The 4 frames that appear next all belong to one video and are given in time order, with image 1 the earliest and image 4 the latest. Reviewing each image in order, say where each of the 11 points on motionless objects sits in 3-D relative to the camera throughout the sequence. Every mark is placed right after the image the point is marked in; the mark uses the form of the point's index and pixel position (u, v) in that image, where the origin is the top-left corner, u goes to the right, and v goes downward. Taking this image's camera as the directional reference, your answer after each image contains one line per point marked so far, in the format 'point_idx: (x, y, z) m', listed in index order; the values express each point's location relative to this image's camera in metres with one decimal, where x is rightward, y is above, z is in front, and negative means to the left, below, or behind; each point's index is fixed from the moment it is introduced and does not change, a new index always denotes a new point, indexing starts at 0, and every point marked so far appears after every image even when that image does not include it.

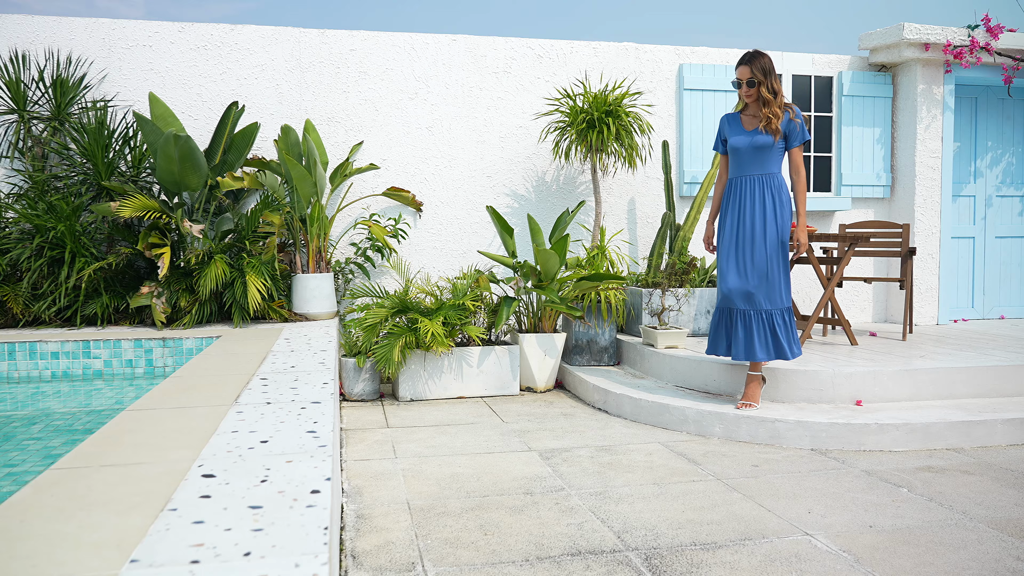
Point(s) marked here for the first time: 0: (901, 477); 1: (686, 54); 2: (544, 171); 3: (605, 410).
0: (+1.5, -0.7, +3.0) m
1: (+1.3, +1.7, +5.7) m
2: (+0.2, +0.8, +5.5) m
3: (+0.5, -0.7, +4.2) m
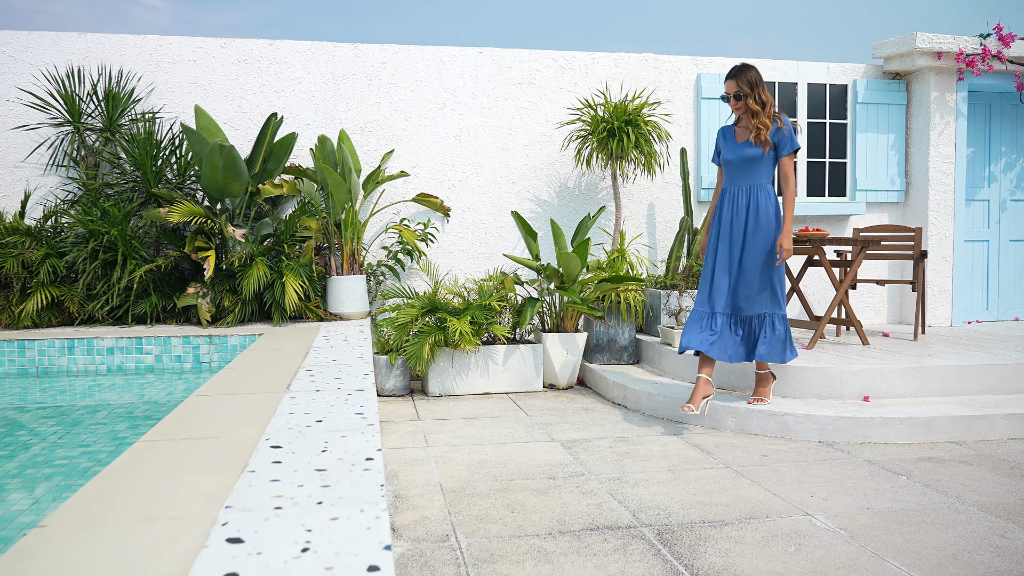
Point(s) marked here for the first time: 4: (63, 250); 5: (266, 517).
0: (+1.6, -0.7, +3.2) m
1: (+1.5, +1.7, +5.9) m
2: (+0.4, +0.8, +5.8) m
3: (+0.6, -0.7, +4.4) m
4: (-2.7, +0.2, +4.7) m
5: (-0.4, -0.4, +1.3) m
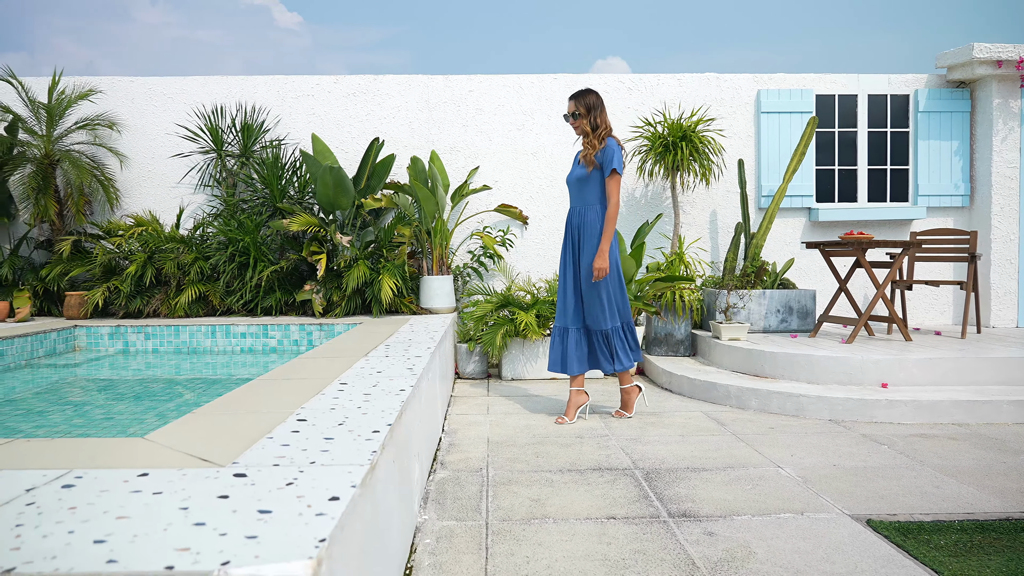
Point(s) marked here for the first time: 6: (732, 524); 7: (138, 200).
0: (+1.8, -0.7, +3.6) m
1: (+2.0, +1.7, +6.3) m
2: (+1.0, +0.8, +6.4) m
3: (+1.0, -0.7, +5.0) m
4: (-2.3, +0.3, +5.8) m
5: (-0.5, -0.3, +2.1) m
6: (+0.7, -0.7, +2.4) m
7: (-3.0, +0.7, +6.3) m
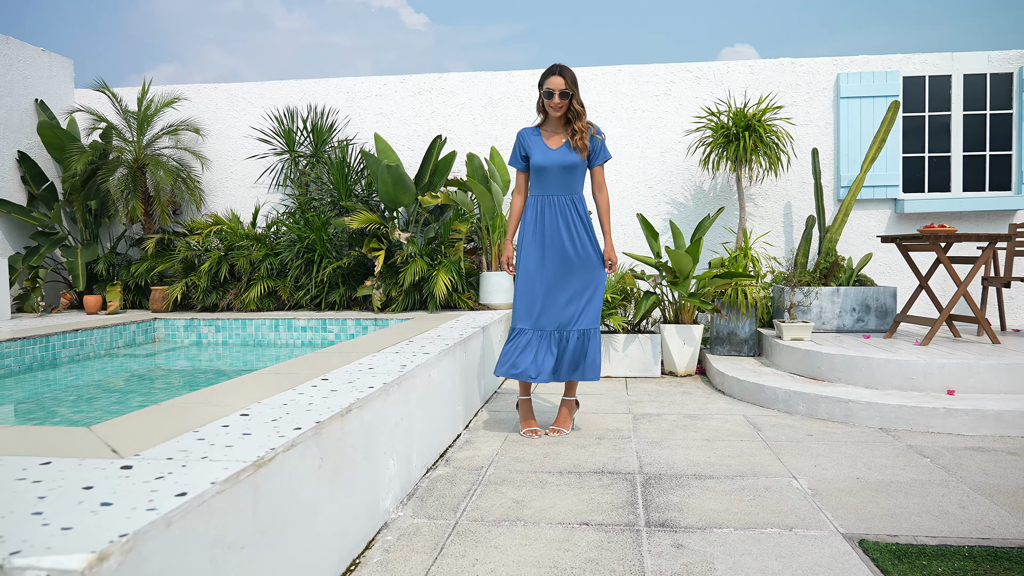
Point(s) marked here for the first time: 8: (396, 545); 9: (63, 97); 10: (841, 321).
0: (+1.8, -0.7, +3.3) m
1: (+2.5, +1.7, +5.9) m
2: (+1.5, +0.8, +6.1) m
3: (+1.3, -0.6, +4.8) m
4: (-1.8, +0.3, +6.0) m
5: (-0.7, -0.3, +2.1) m
6: (+0.6, -0.7, +2.3) m
7: (-2.5, +0.8, +6.7) m
8: (-0.3, -0.7, +2.3) m
9: (-3.9, +1.6, +6.7) m
10: (+2.2, -0.2, +5.3) m
